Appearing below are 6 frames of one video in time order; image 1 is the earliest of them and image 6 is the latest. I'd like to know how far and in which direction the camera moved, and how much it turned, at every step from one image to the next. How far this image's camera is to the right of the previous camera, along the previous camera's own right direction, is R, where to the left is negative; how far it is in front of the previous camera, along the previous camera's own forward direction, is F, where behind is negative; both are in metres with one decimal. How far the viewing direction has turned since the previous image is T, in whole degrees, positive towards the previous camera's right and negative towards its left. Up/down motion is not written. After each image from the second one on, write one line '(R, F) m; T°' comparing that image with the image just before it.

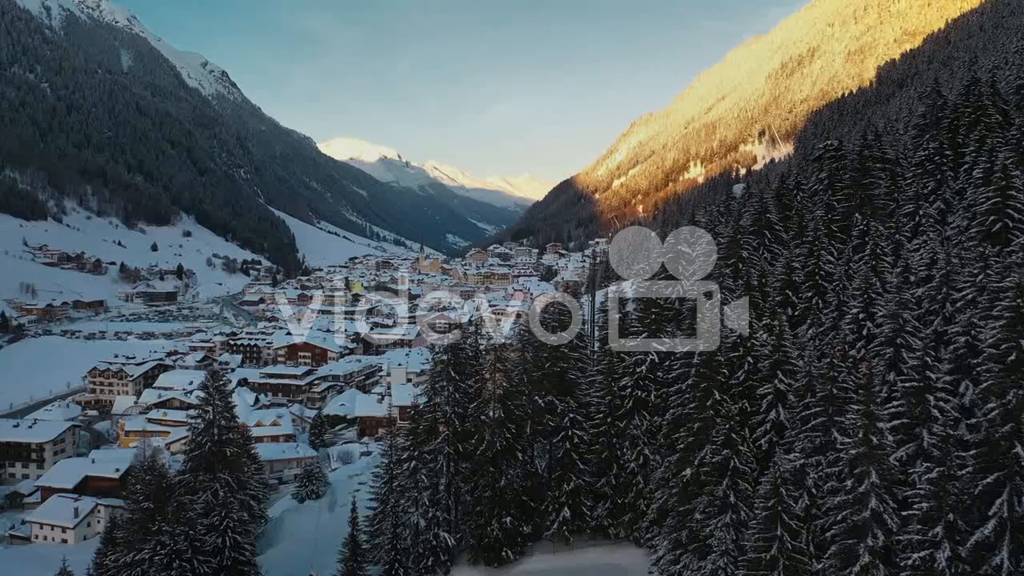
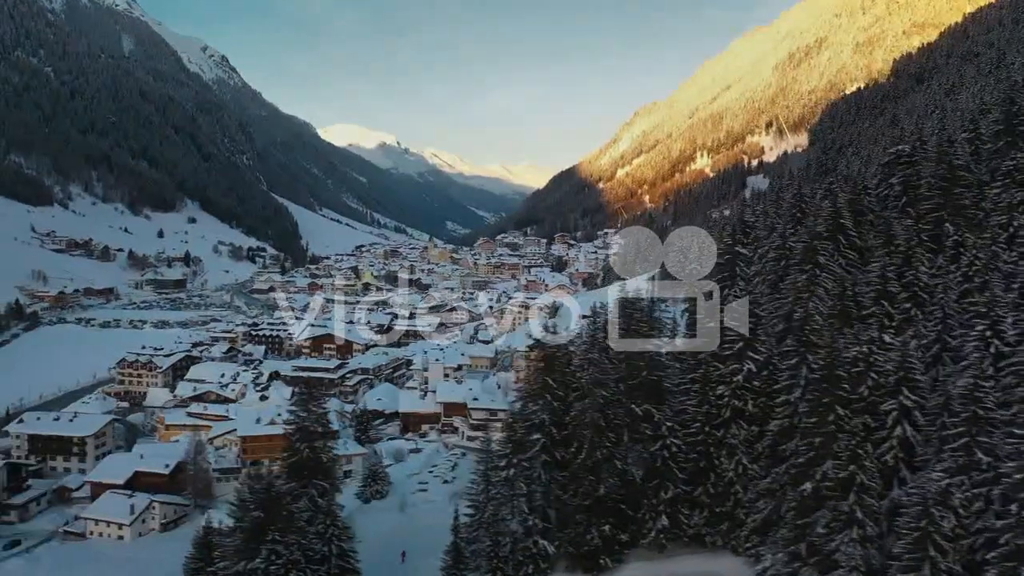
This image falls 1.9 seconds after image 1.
(-1.5, 0.0) m; 0°
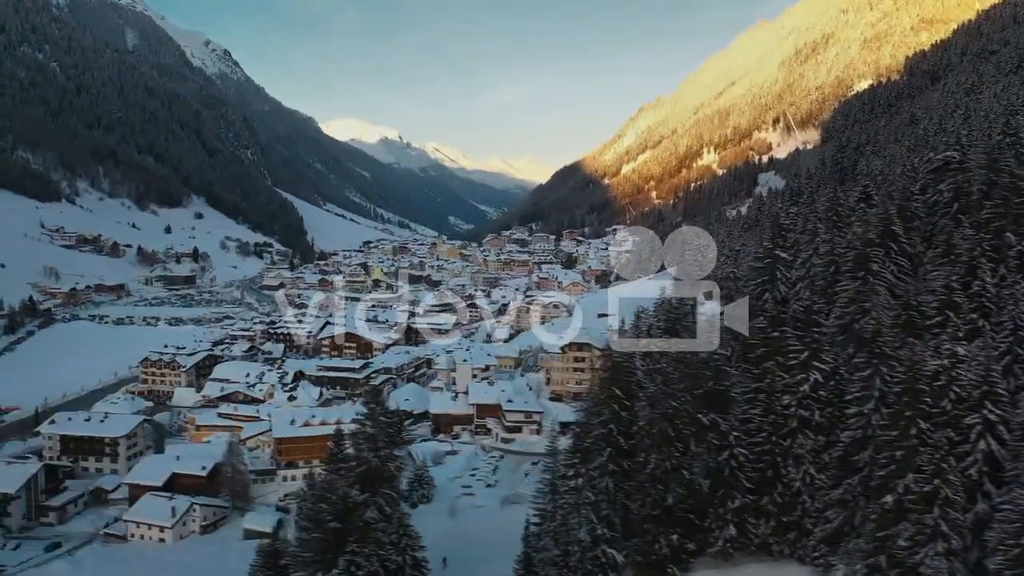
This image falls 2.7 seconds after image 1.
(-1.0, 0.0) m; 0°
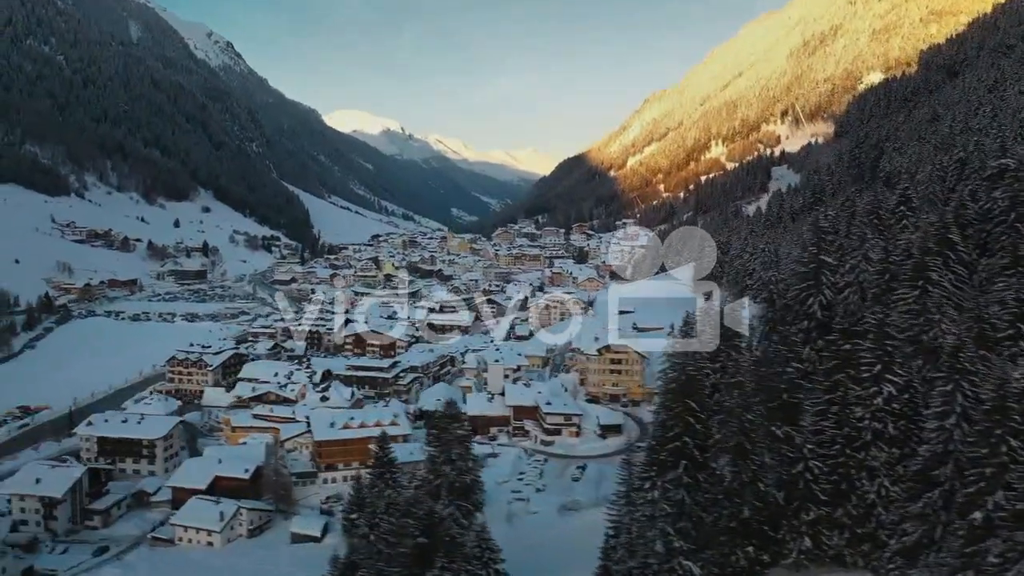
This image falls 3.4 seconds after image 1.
(-1.1, -0.1) m; 0°
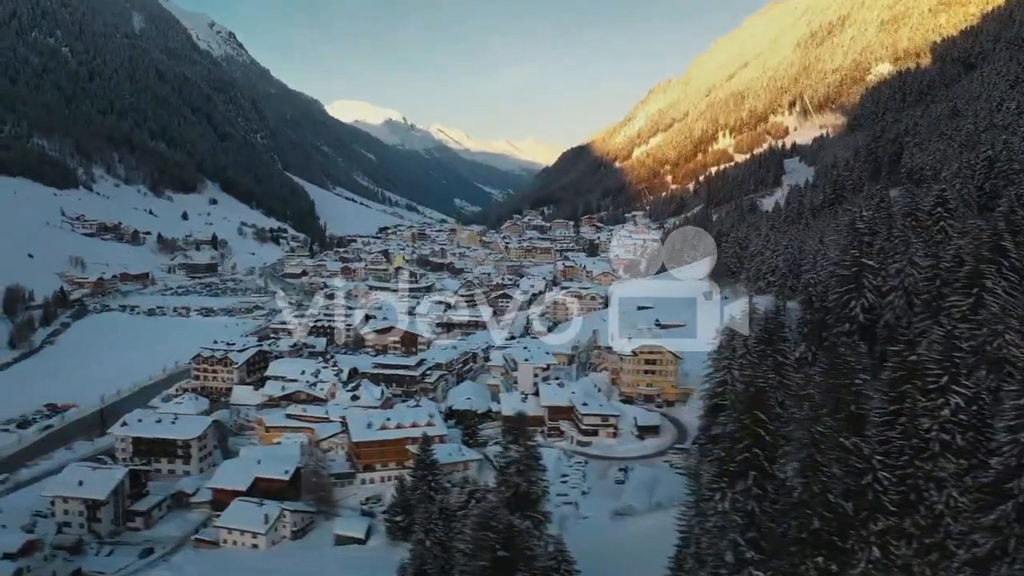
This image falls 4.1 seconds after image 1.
(-1.0, -0.1) m; 0°
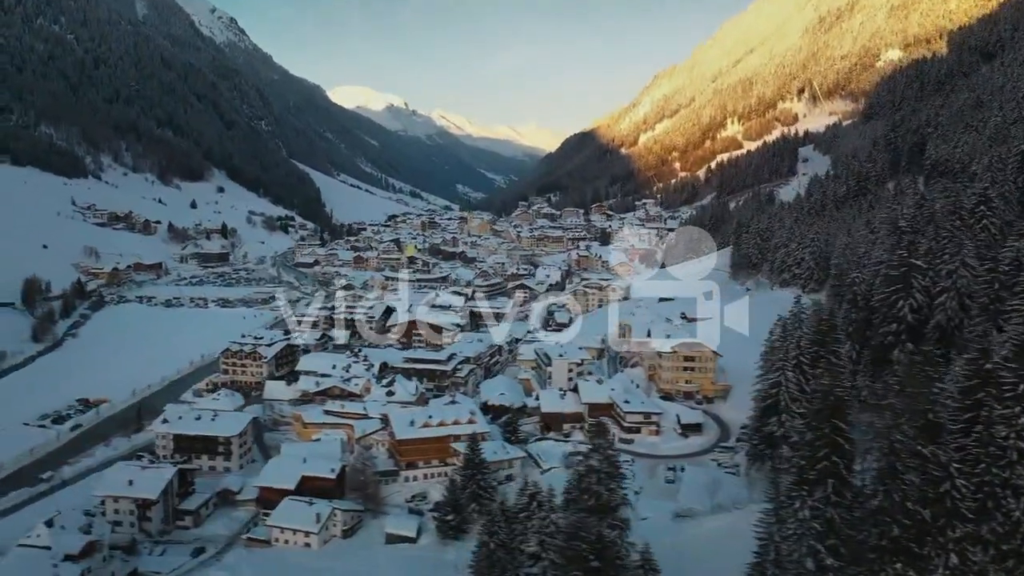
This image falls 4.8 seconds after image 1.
(-1.2, -0.1) m; 0°
